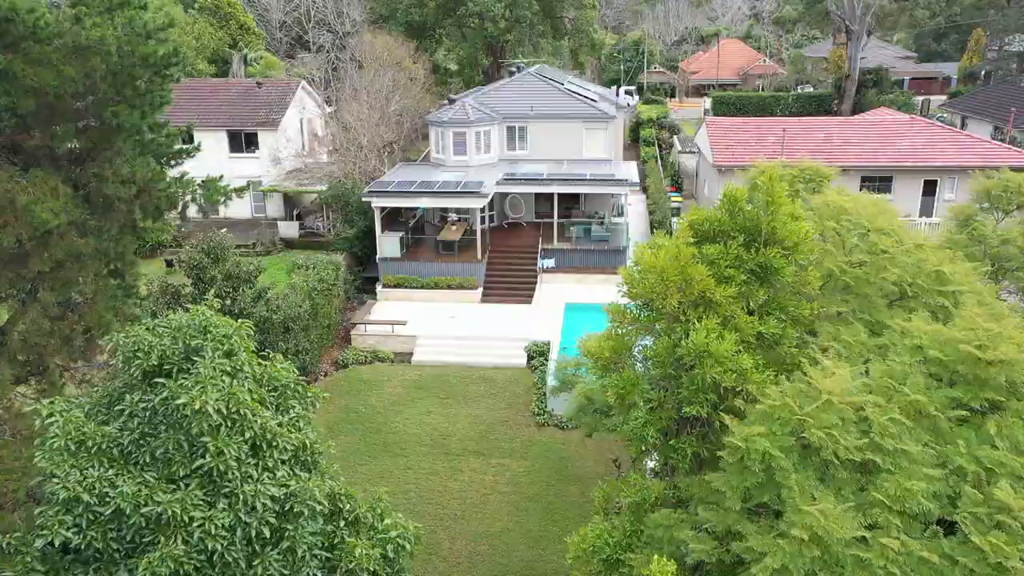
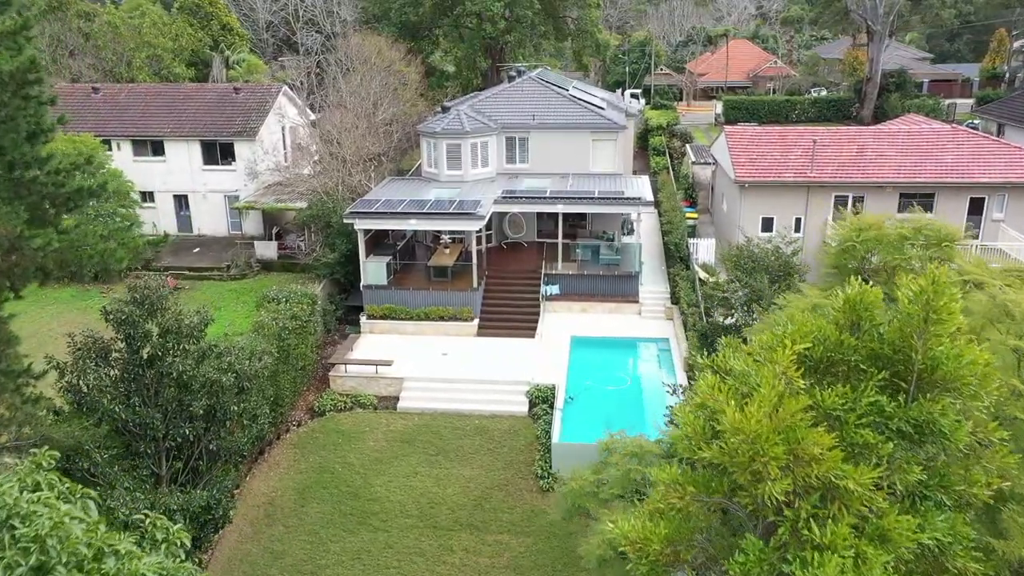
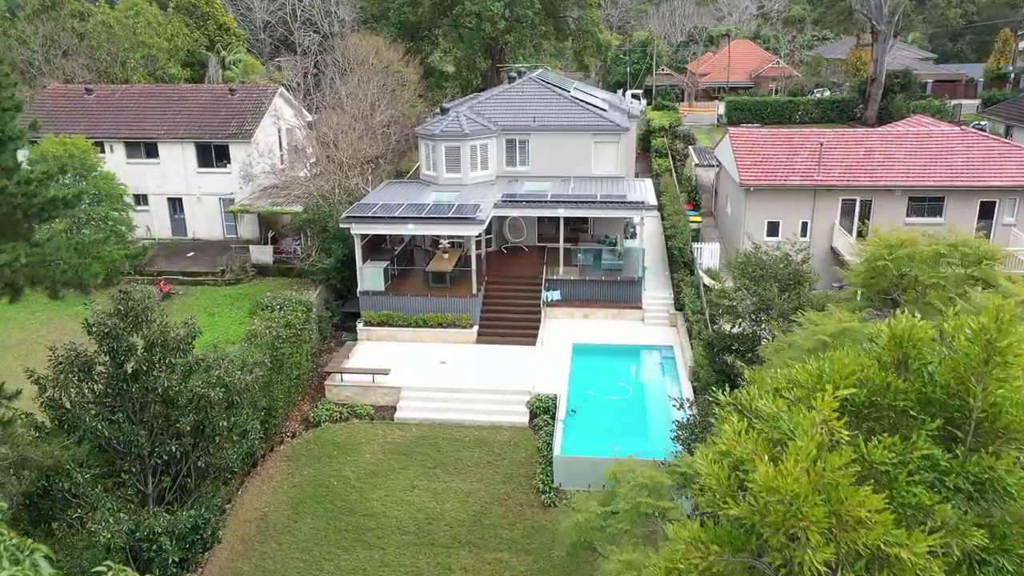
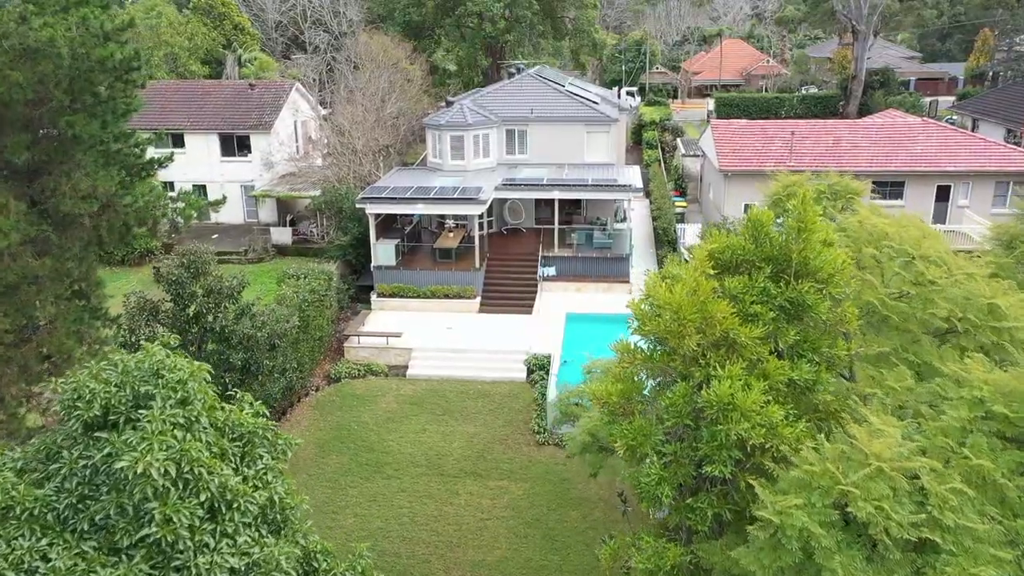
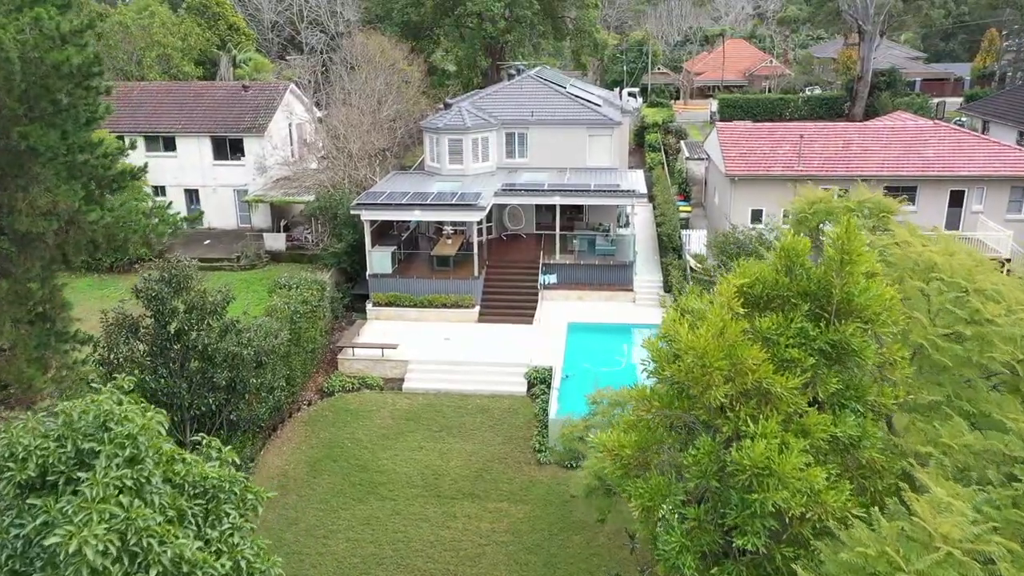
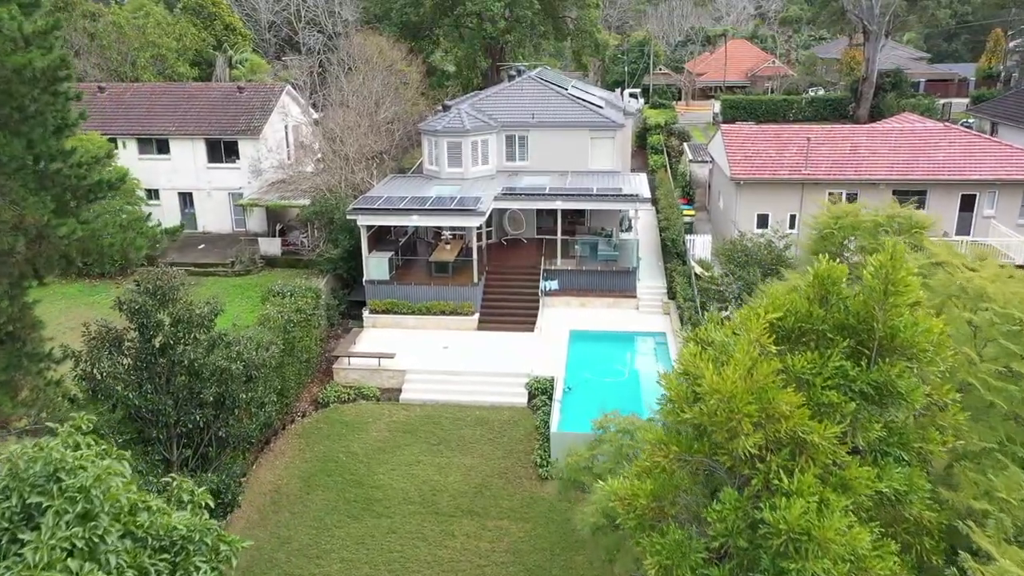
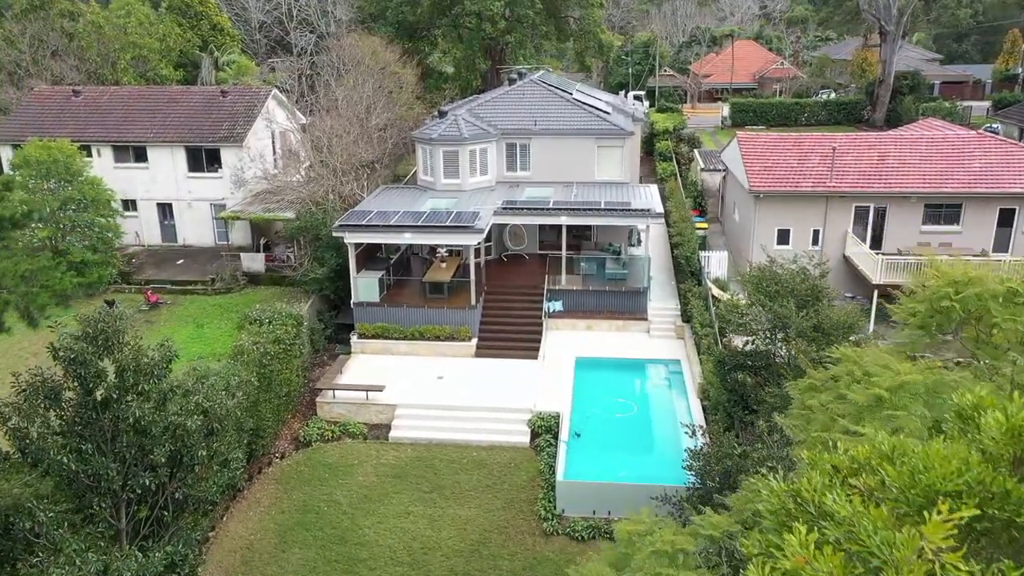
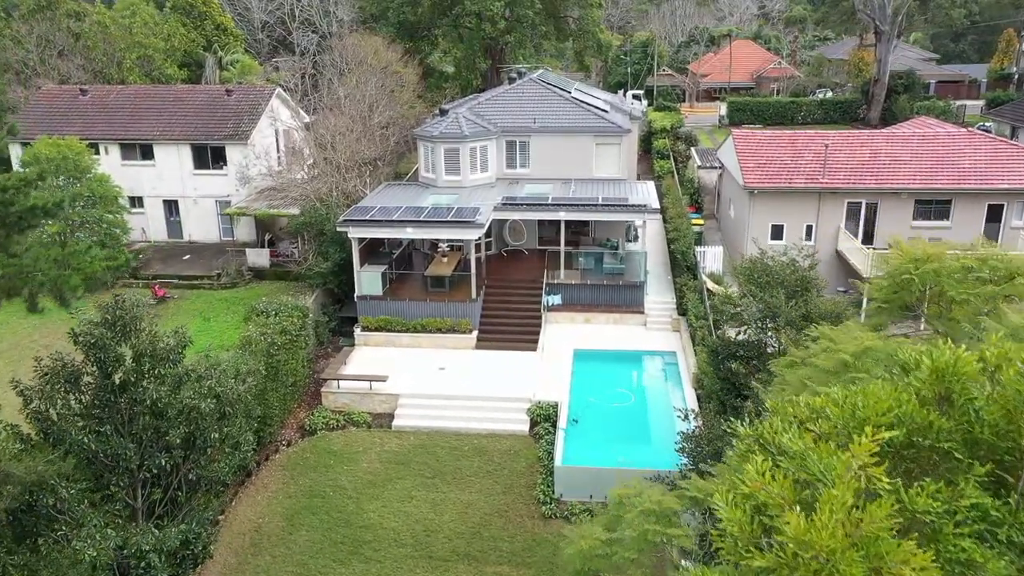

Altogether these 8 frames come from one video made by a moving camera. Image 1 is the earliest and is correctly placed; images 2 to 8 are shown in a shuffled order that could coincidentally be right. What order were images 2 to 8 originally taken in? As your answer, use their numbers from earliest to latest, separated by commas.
4, 5, 6, 2, 3, 8, 7
